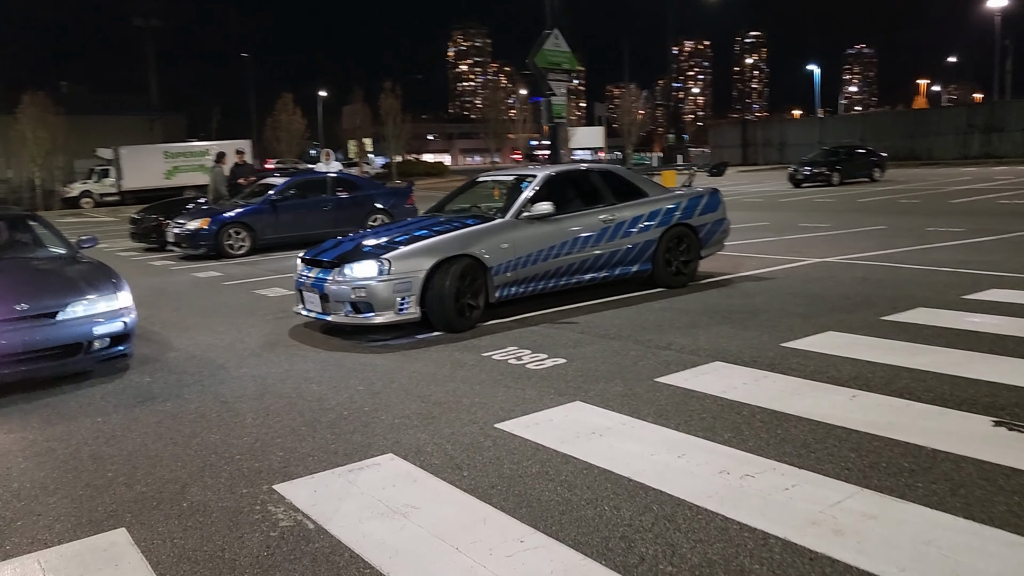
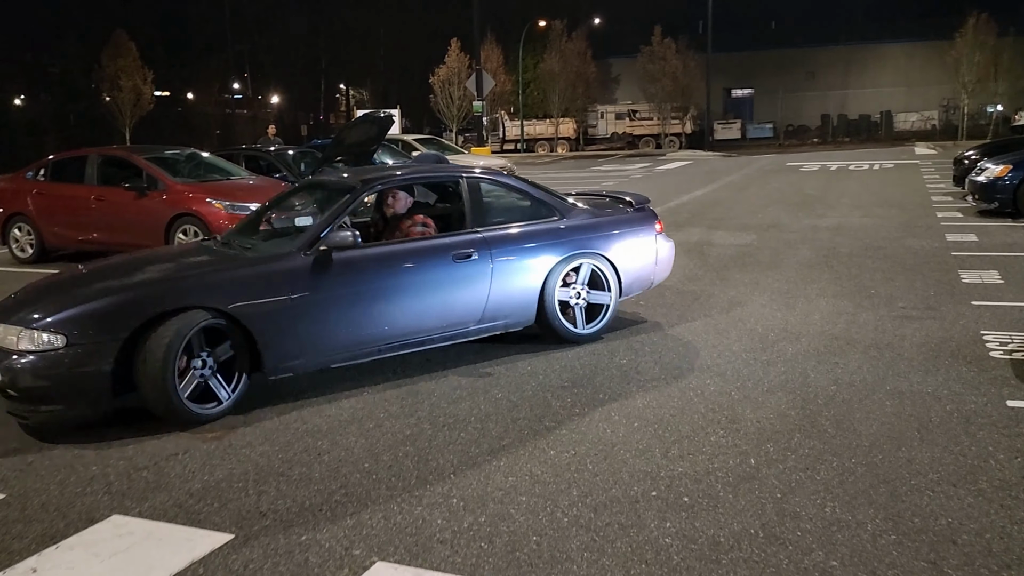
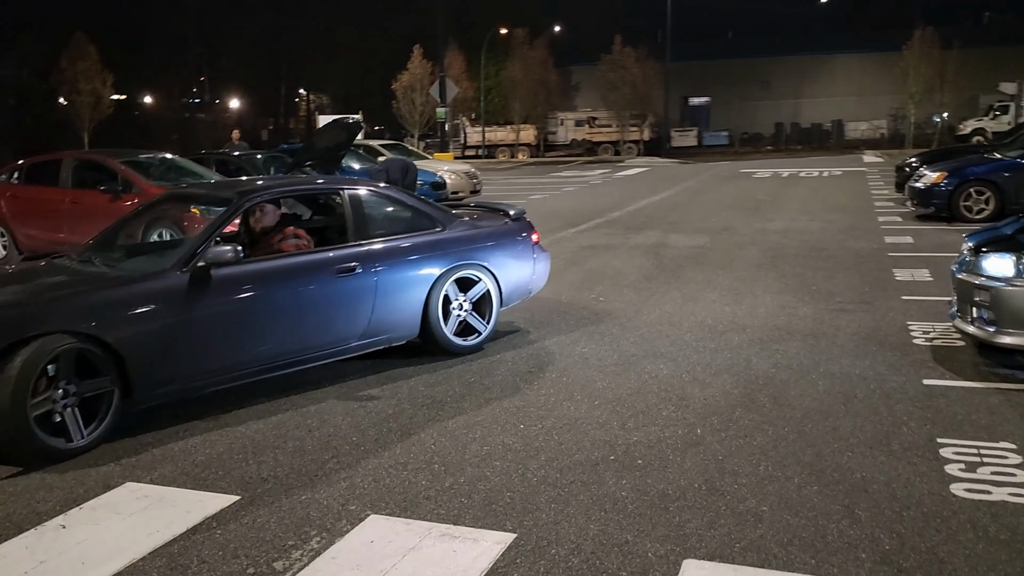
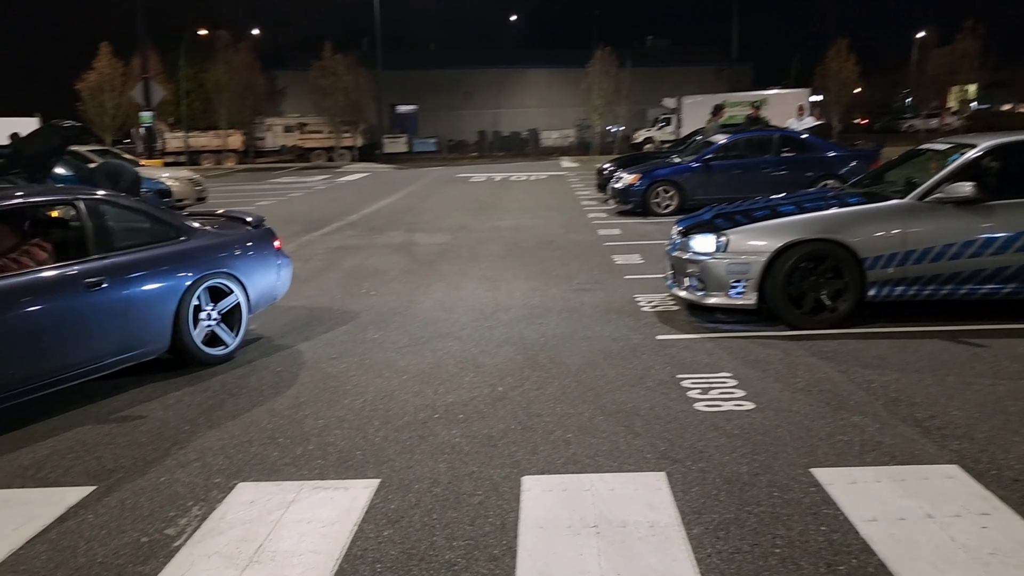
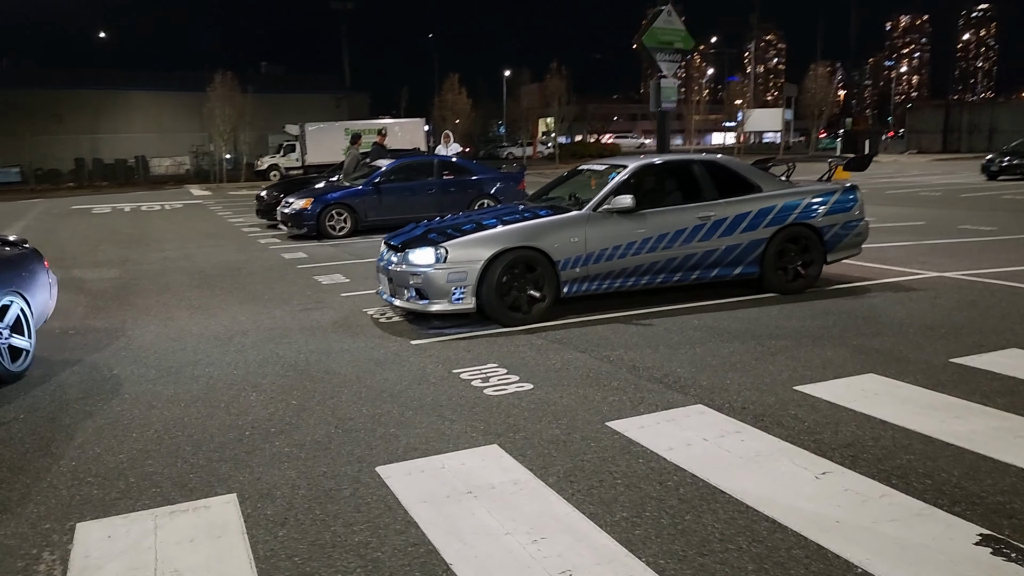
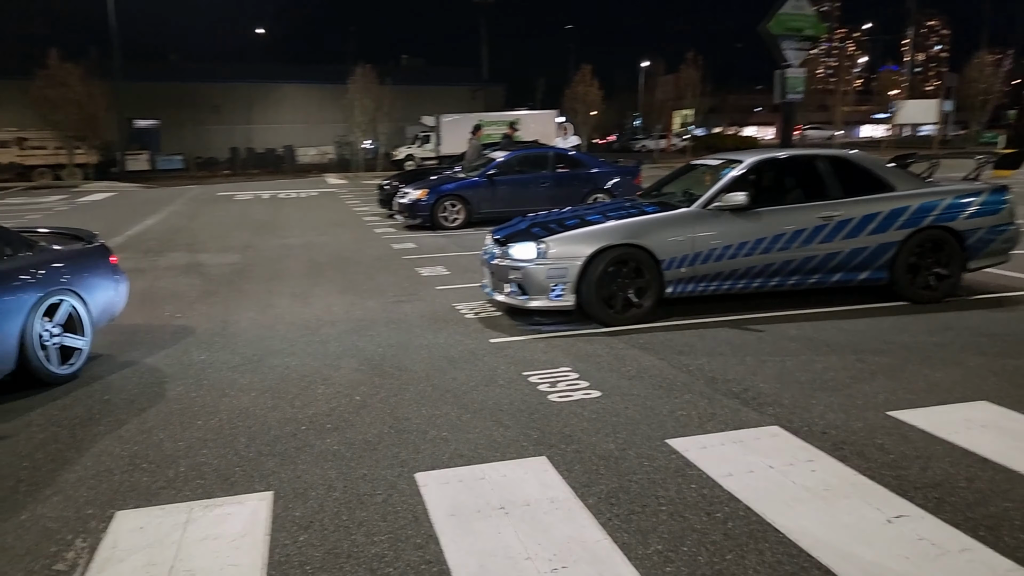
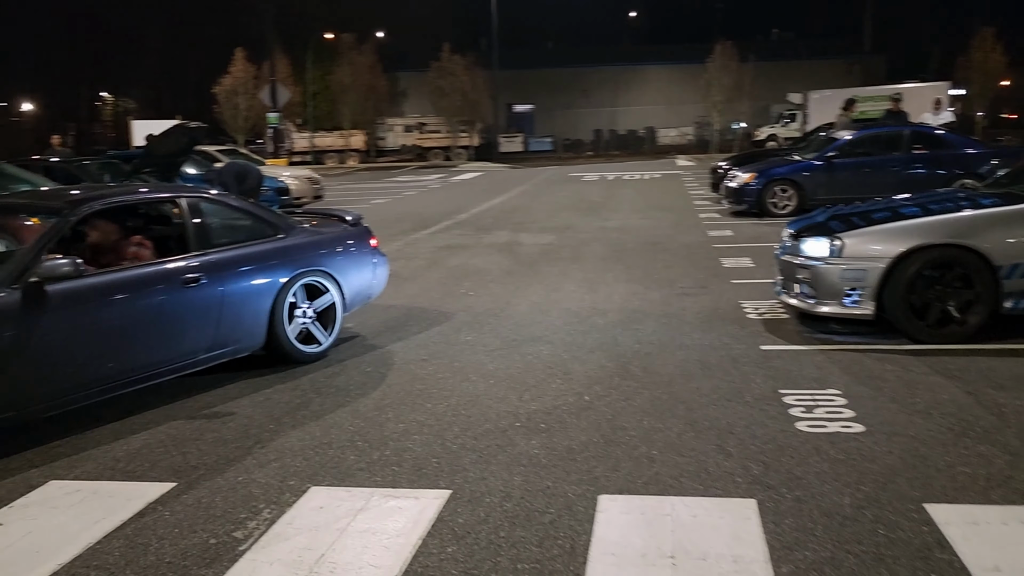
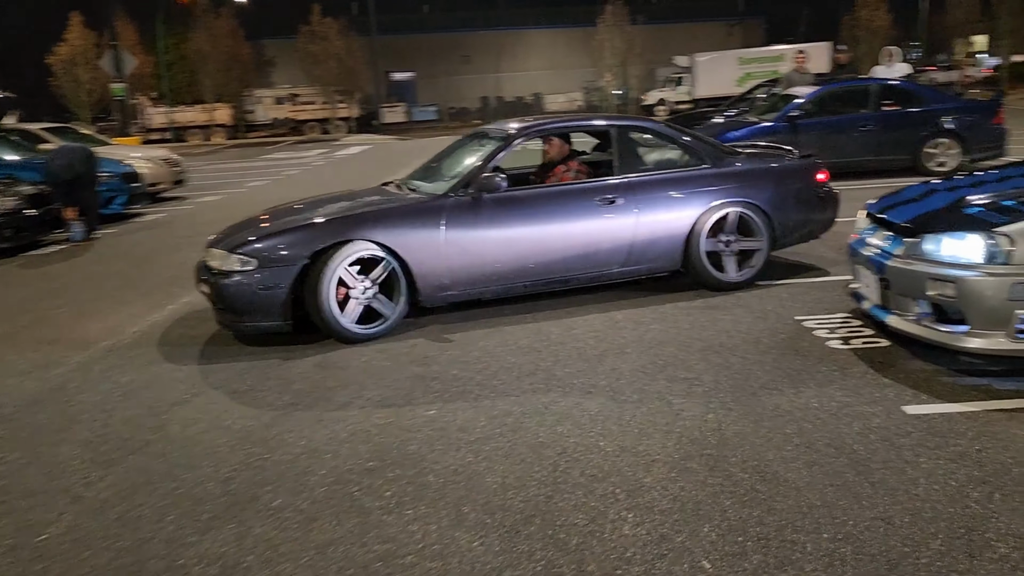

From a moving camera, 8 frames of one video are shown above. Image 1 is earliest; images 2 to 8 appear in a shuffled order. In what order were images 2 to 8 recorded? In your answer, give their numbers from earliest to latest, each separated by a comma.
5, 6, 4, 7, 3, 2, 8
